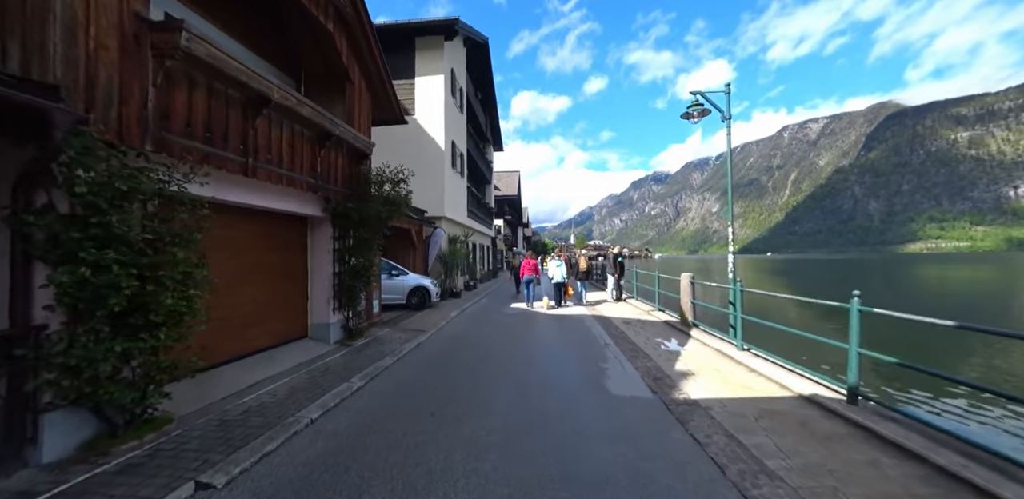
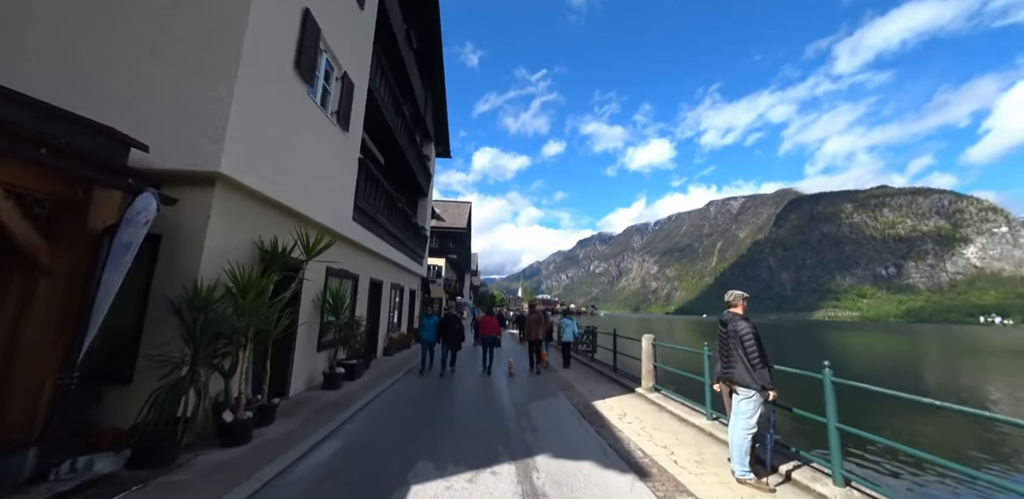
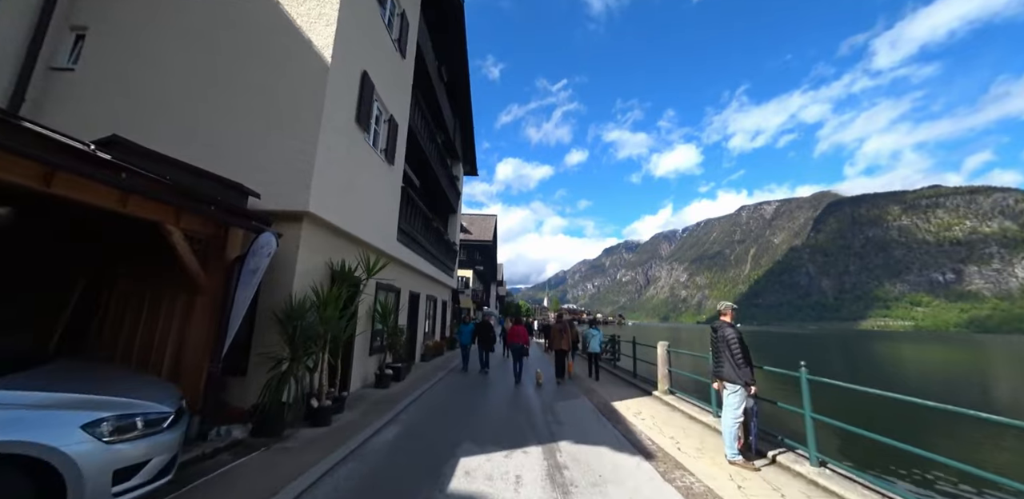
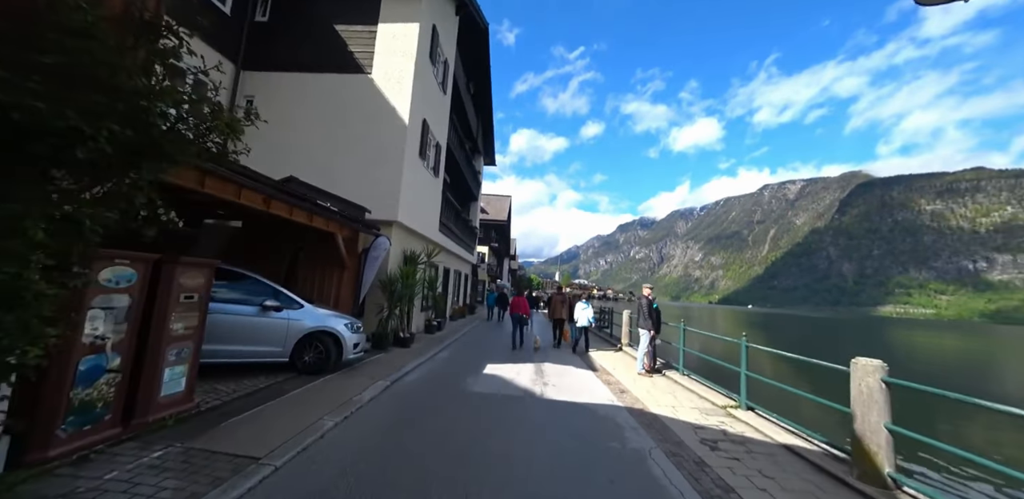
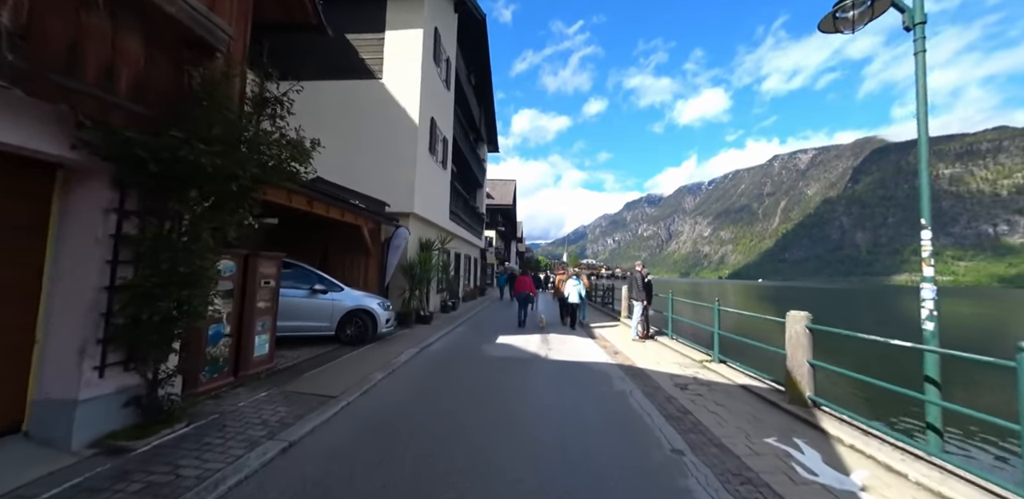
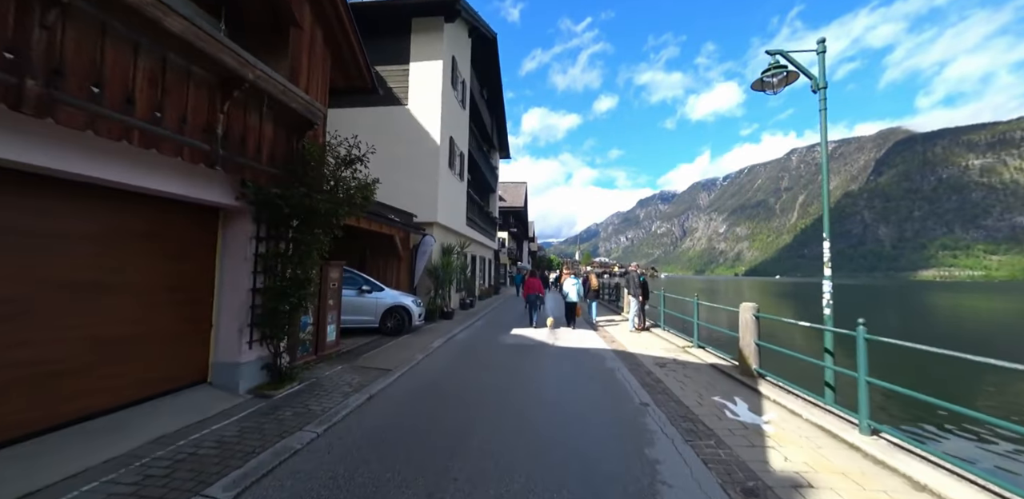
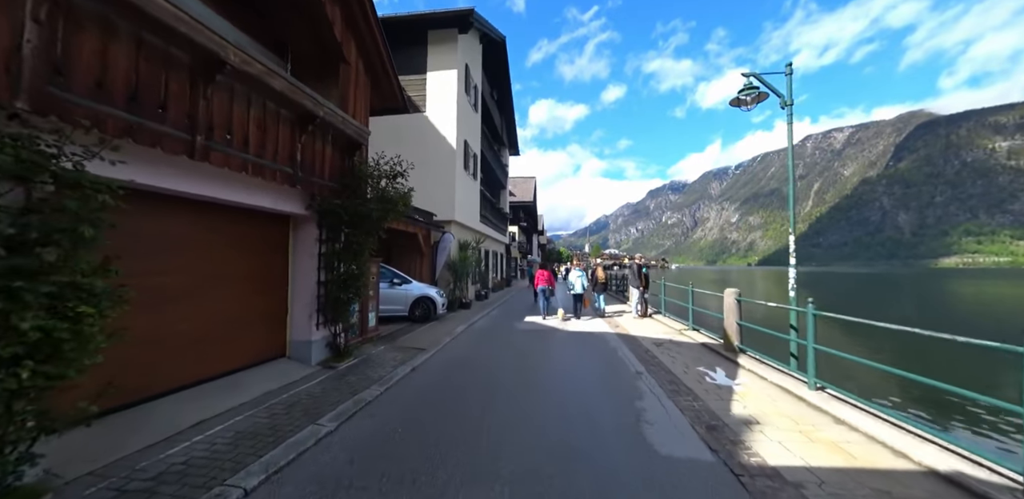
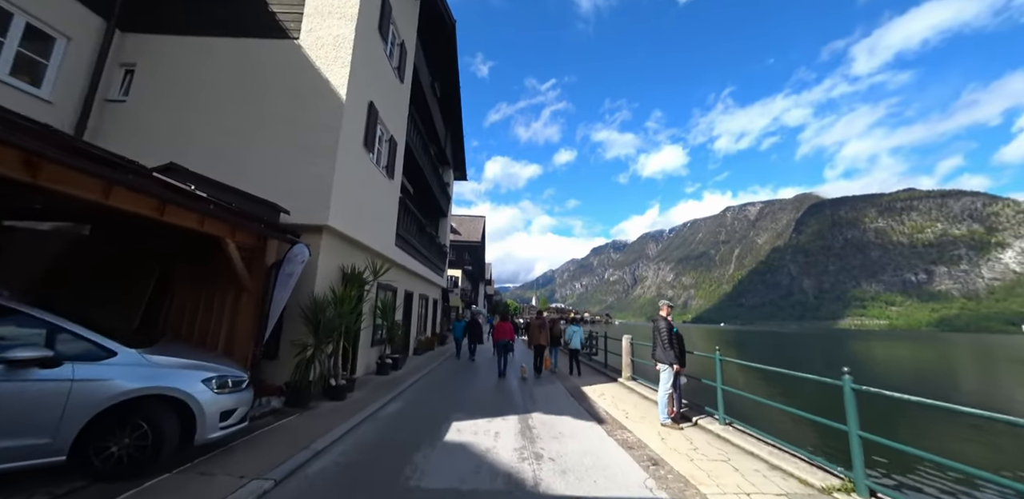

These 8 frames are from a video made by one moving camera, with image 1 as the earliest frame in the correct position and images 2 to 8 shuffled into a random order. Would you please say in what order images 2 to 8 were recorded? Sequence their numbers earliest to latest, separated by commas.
7, 6, 5, 4, 8, 3, 2
